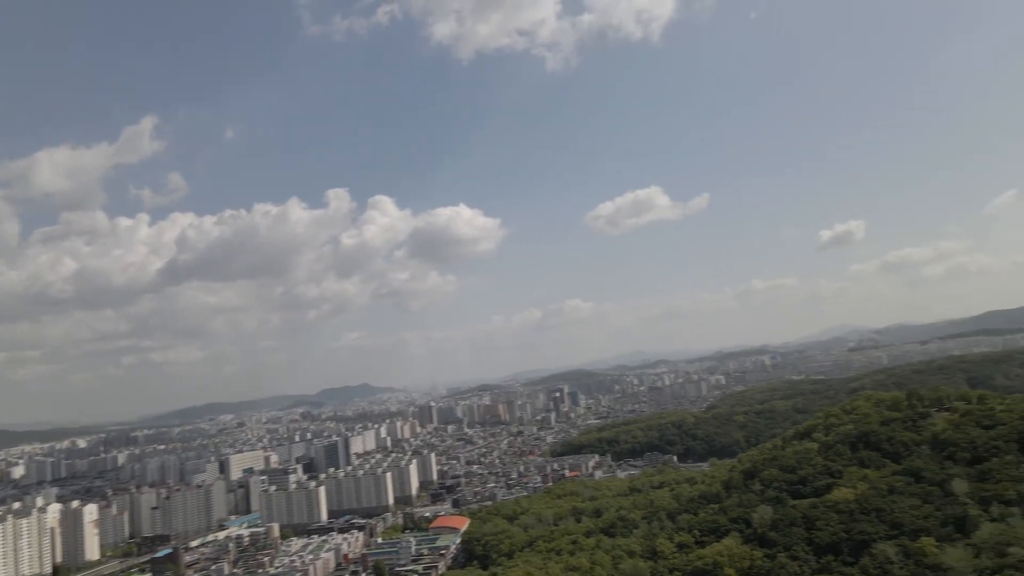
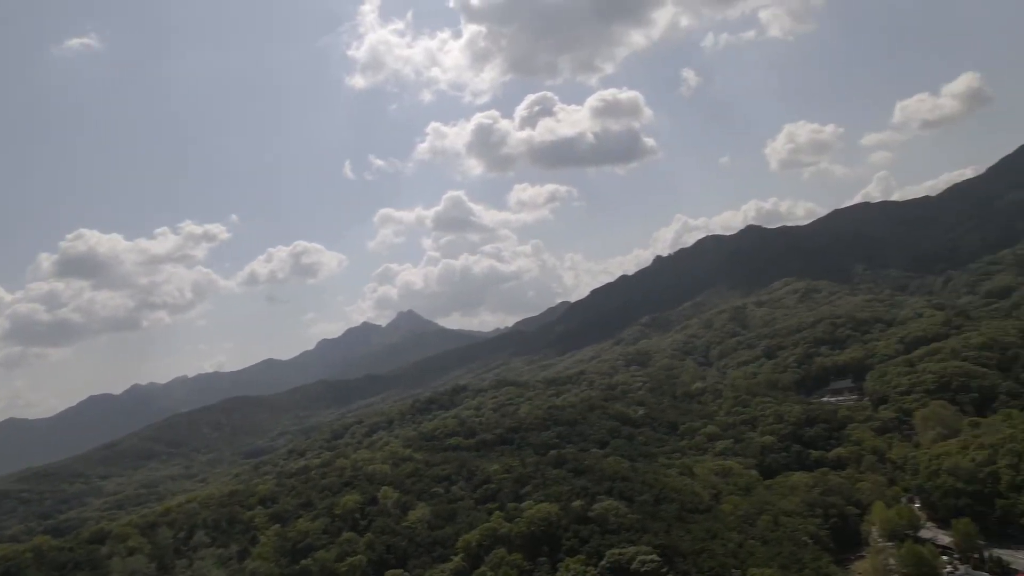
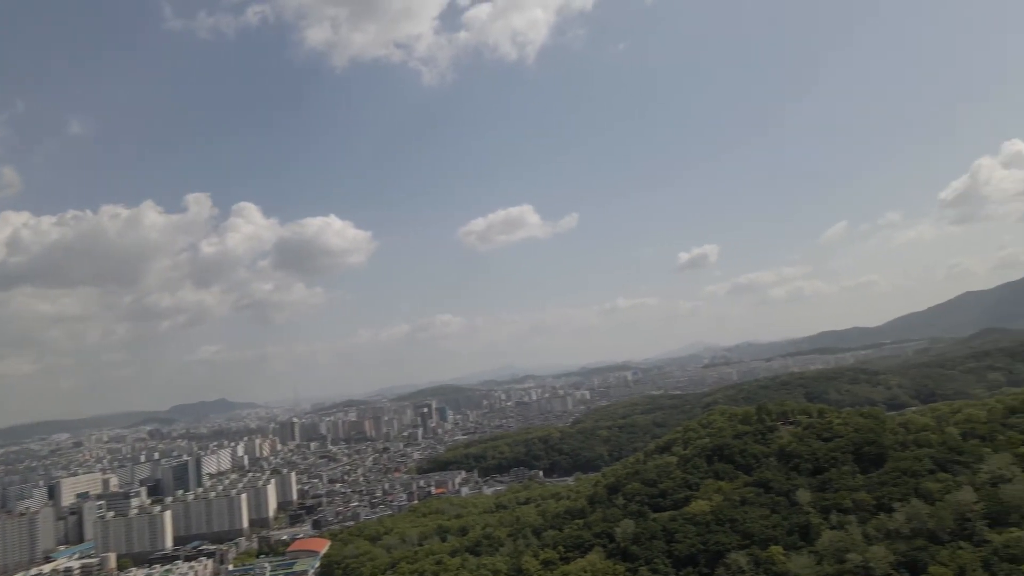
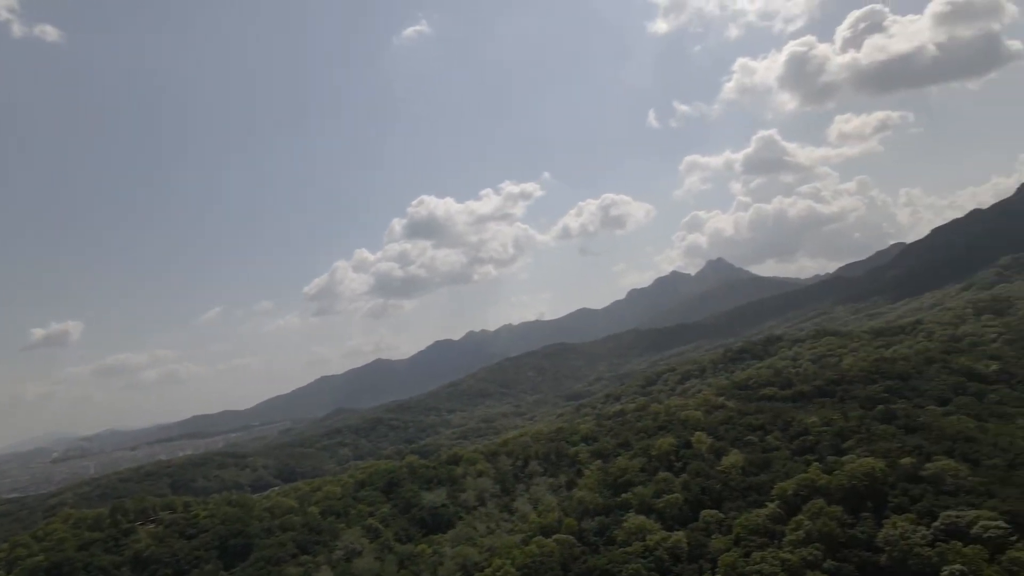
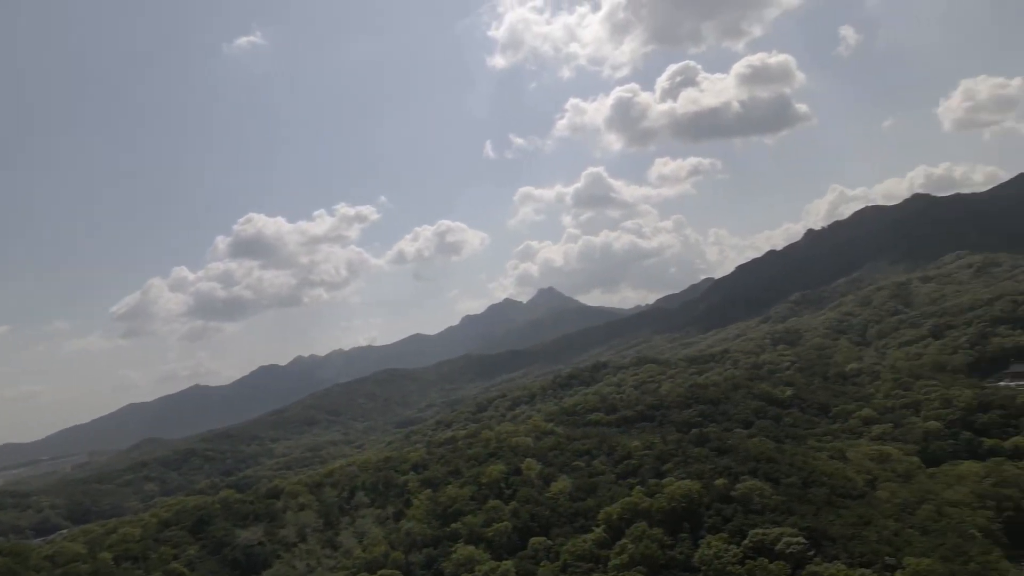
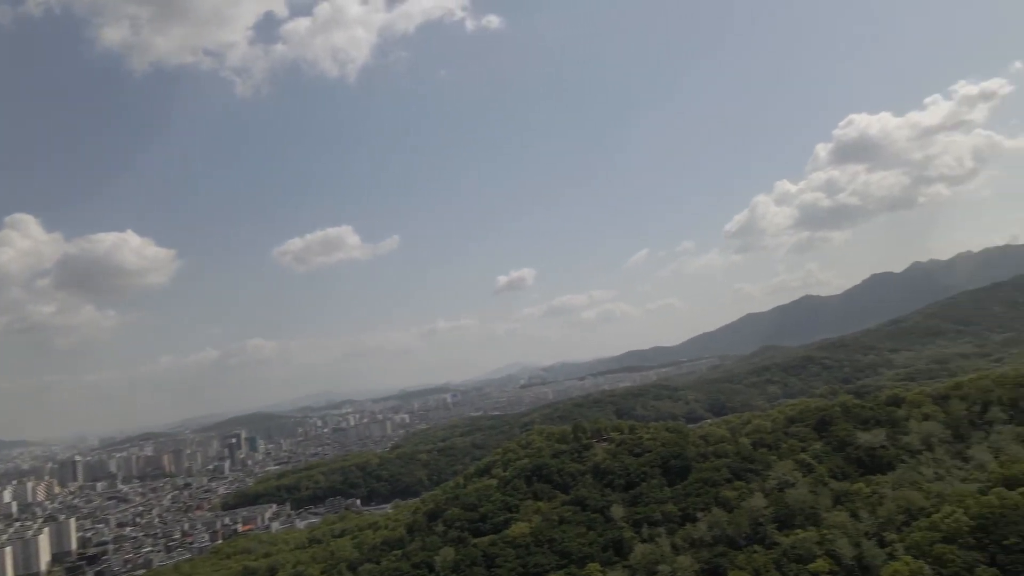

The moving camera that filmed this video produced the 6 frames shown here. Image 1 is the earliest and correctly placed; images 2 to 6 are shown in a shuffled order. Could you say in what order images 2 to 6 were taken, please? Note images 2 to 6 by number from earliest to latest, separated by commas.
3, 6, 4, 5, 2
